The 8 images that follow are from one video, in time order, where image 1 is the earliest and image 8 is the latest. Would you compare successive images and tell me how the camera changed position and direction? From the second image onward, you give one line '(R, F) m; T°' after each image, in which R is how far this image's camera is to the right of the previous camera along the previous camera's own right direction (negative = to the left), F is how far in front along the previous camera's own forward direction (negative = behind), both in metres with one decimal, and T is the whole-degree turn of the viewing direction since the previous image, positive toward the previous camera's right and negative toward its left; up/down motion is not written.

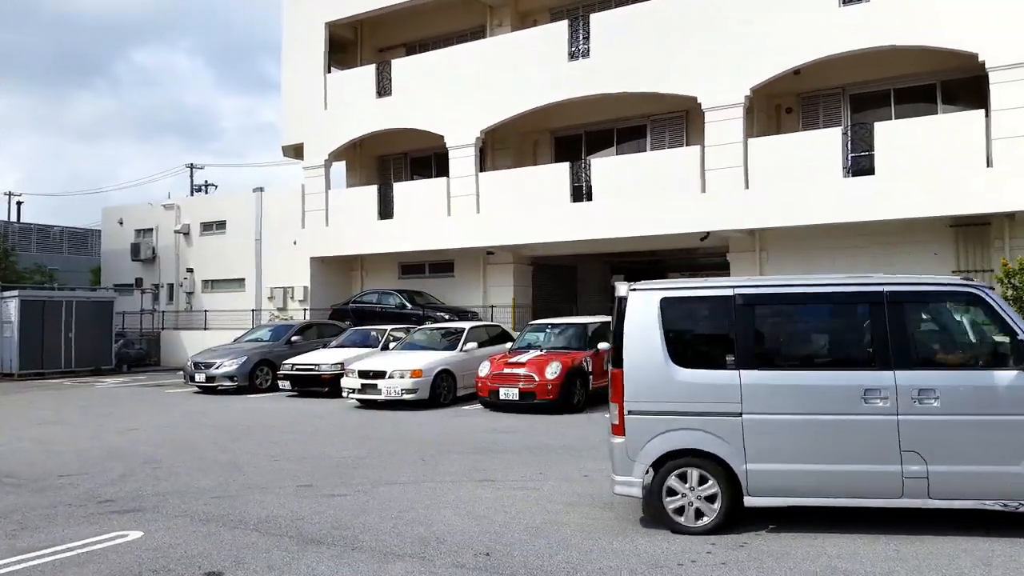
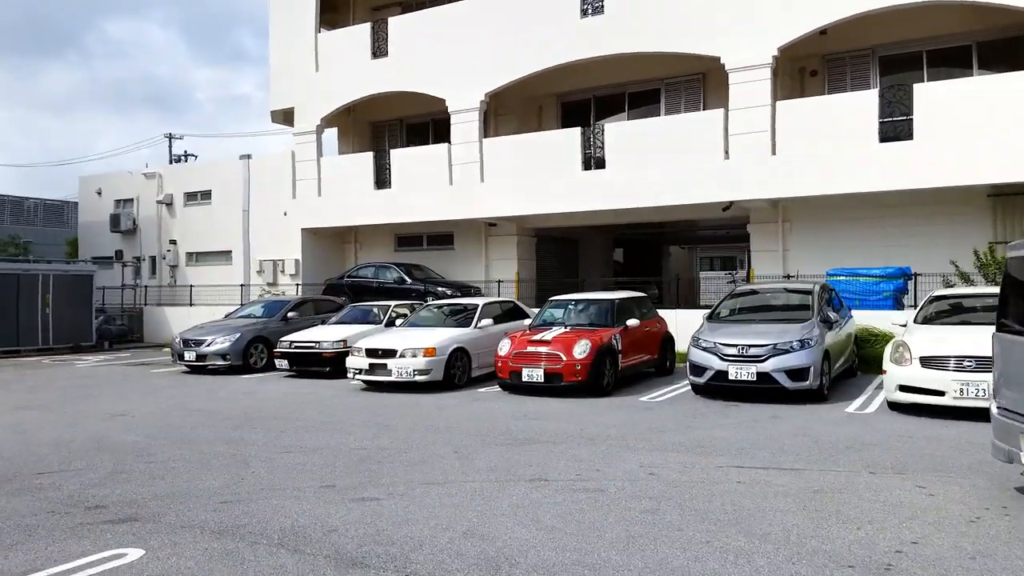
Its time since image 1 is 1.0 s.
(-0.6, +1.1) m; +1°
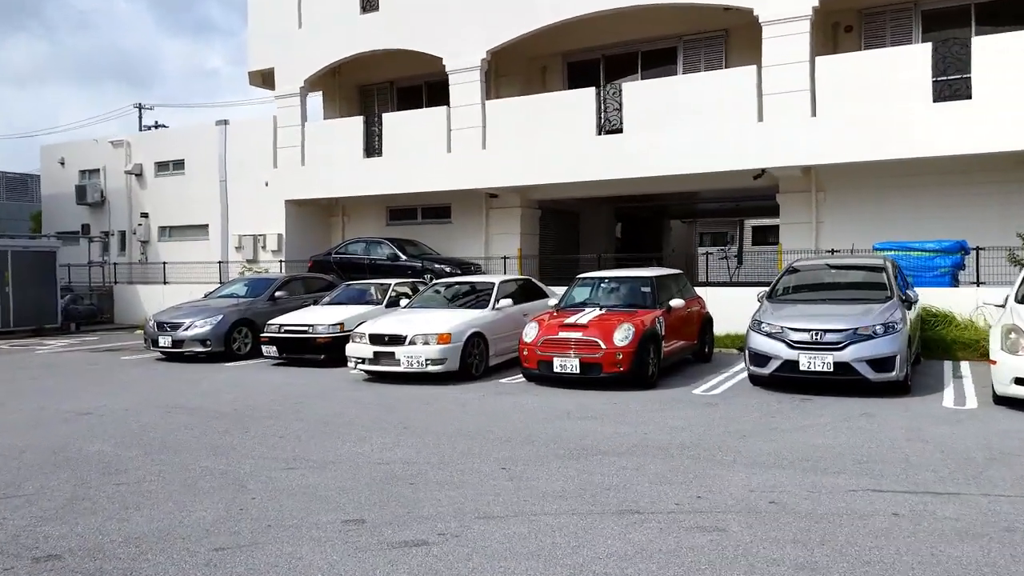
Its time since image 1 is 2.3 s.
(-0.7, +1.6) m; +2°
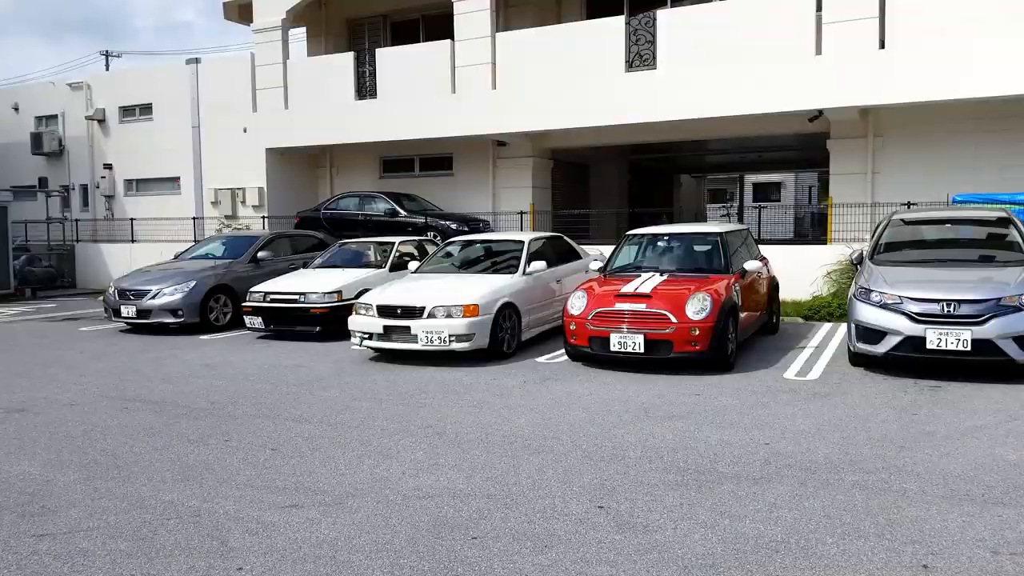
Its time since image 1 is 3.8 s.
(-0.6, +2.0) m; +1°
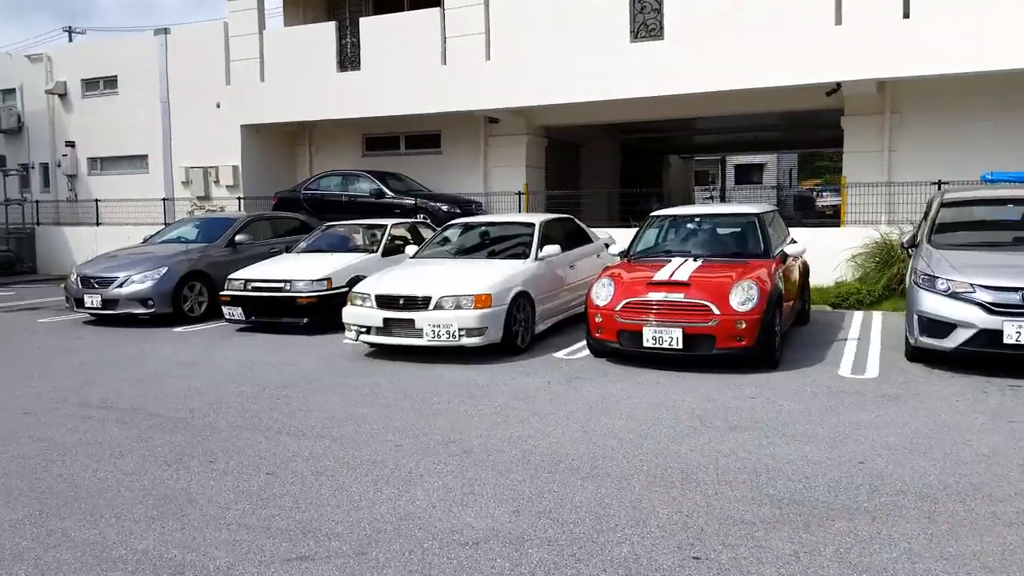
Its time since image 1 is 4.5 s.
(-0.4, +1.0) m; +2°
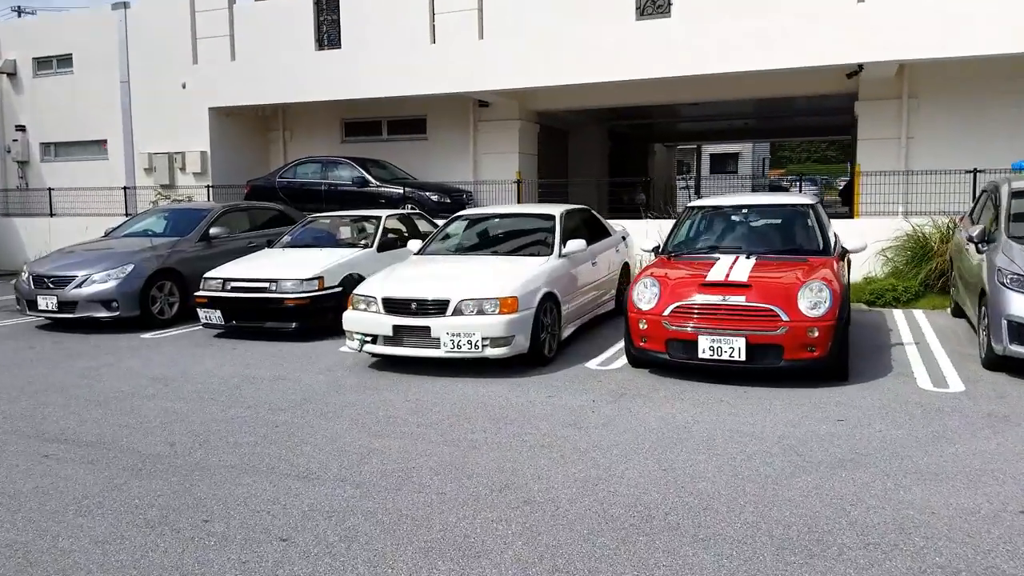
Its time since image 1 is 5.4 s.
(-0.5, +1.0) m; +3°
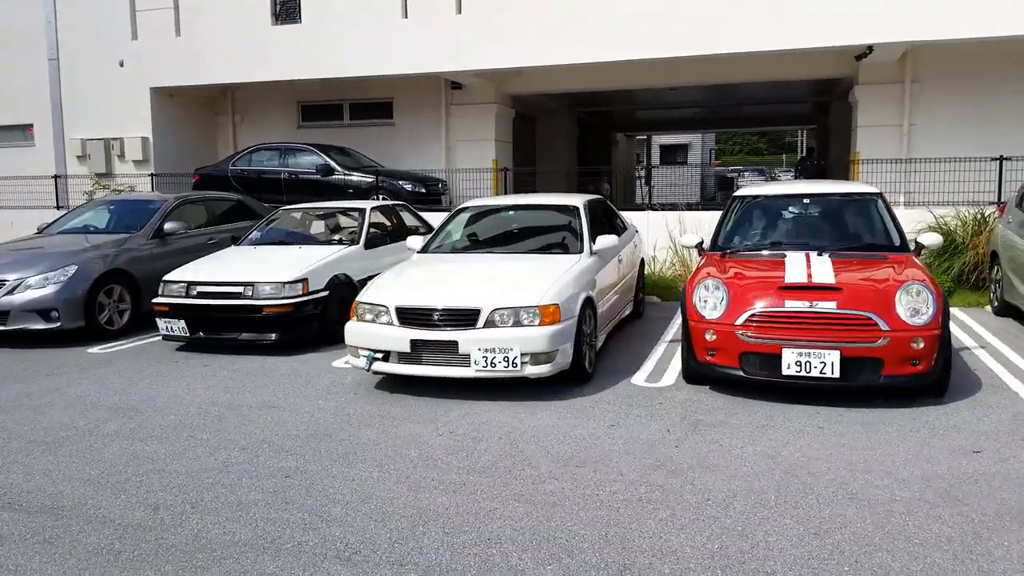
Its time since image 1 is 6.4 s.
(-0.7, +1.1) m; +4°
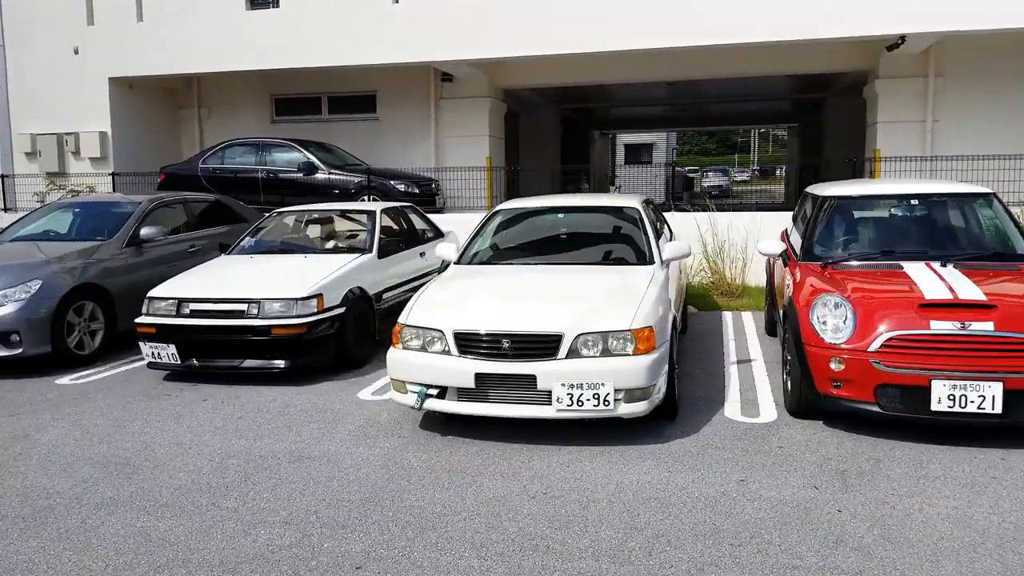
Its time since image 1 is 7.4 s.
(-0.7, +1.0) m; +3°
